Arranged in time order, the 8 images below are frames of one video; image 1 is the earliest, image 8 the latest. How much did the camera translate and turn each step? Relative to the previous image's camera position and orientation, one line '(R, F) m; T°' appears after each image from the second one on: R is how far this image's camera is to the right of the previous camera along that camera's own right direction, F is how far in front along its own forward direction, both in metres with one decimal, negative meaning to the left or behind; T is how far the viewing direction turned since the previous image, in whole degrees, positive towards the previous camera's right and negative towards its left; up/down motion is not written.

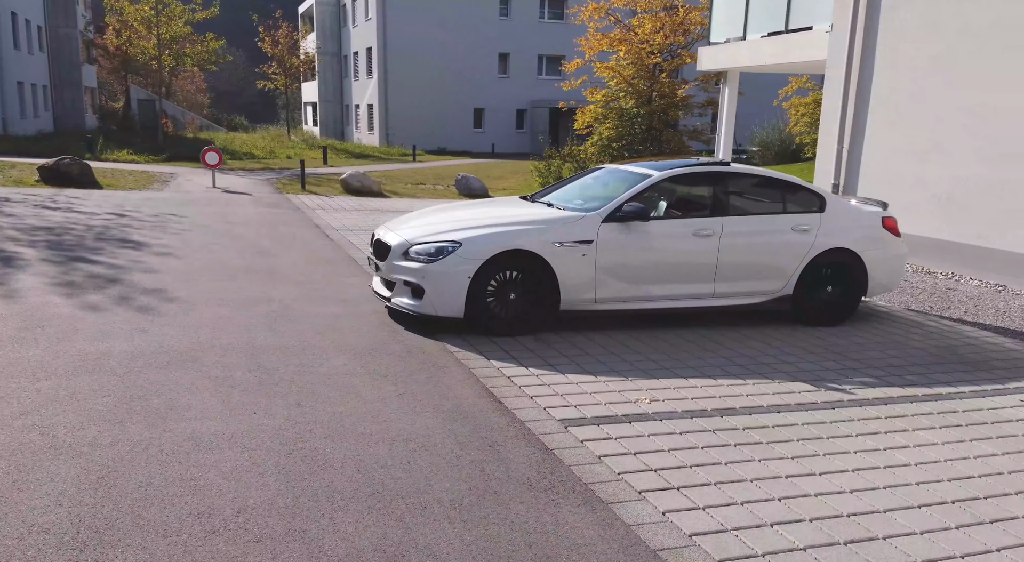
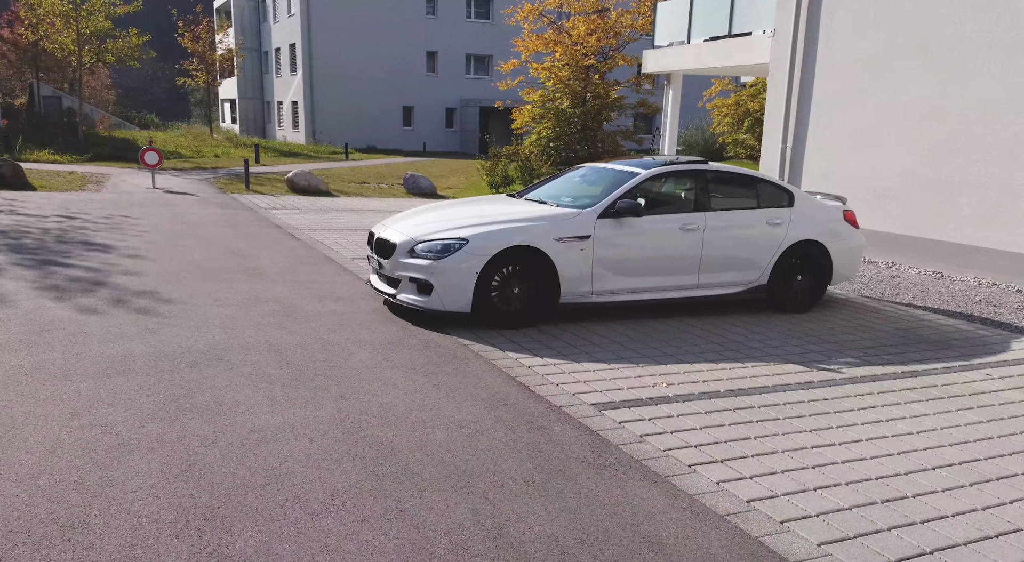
(-0.7, -0.2) m; +5°
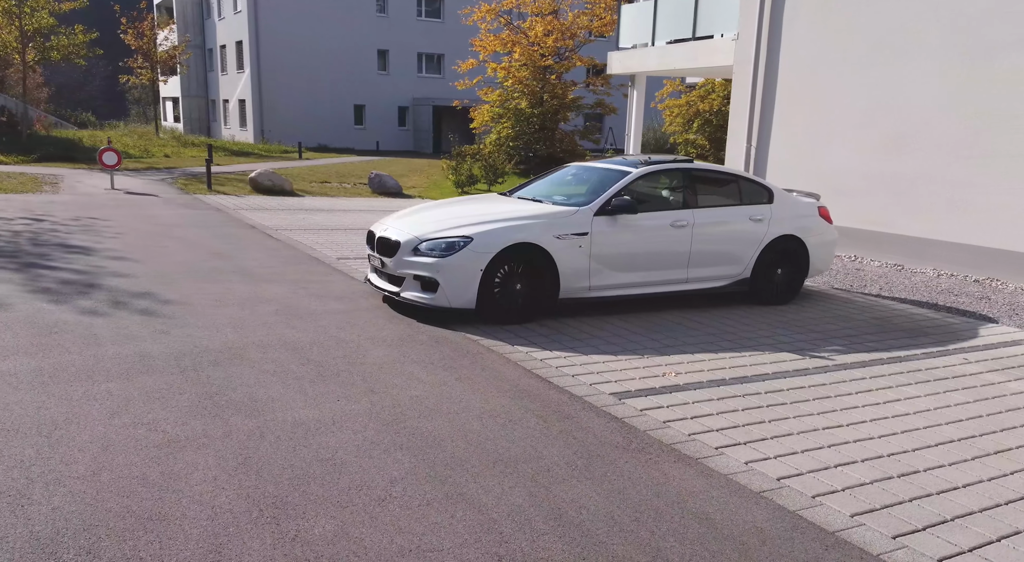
(-0.4, -0.1) m; +4°
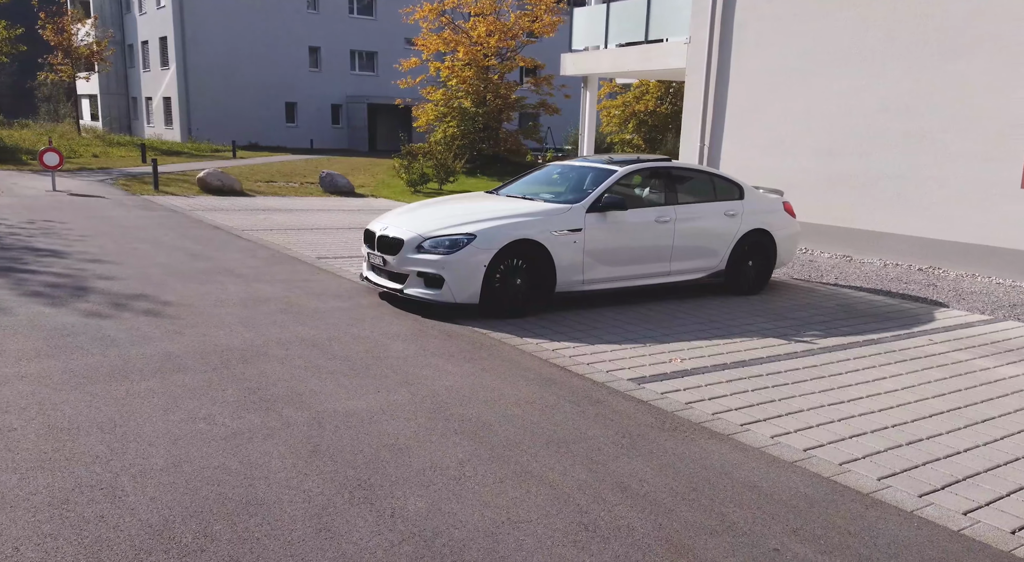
(-0.6, -0.2) m; +5°
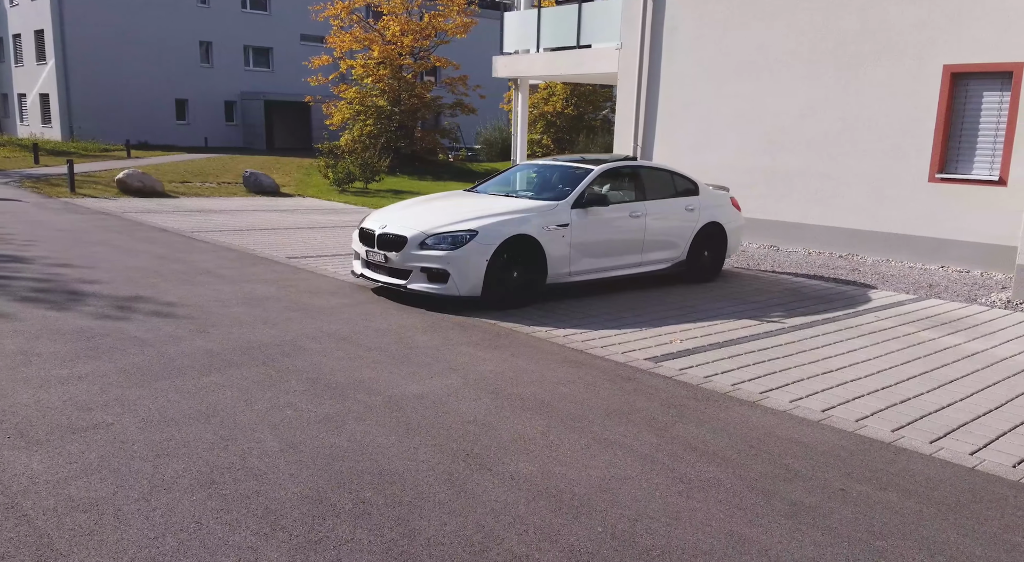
(-0.9, -0.3) m; +7°
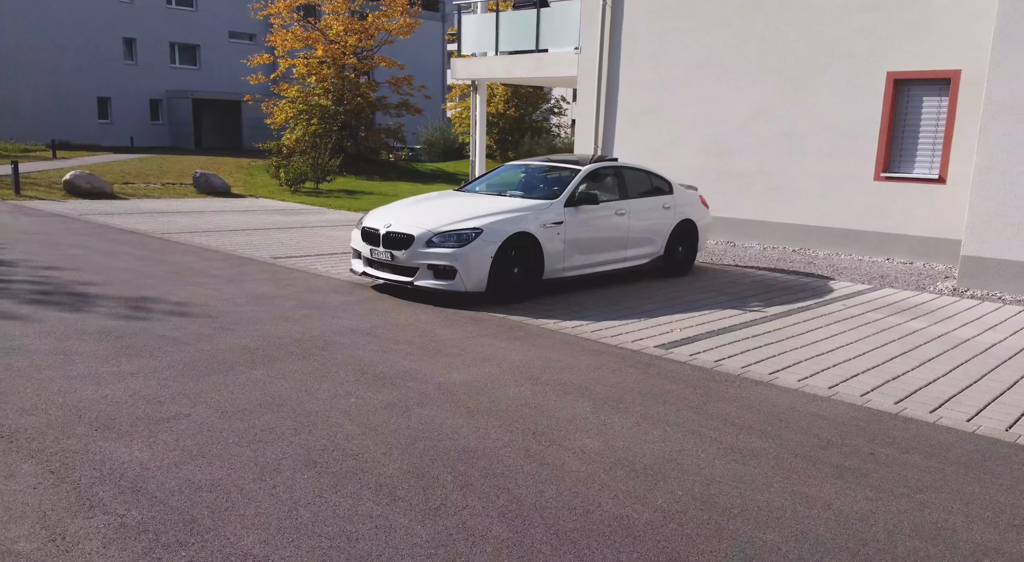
(-0.7, -0.3) m; +5°
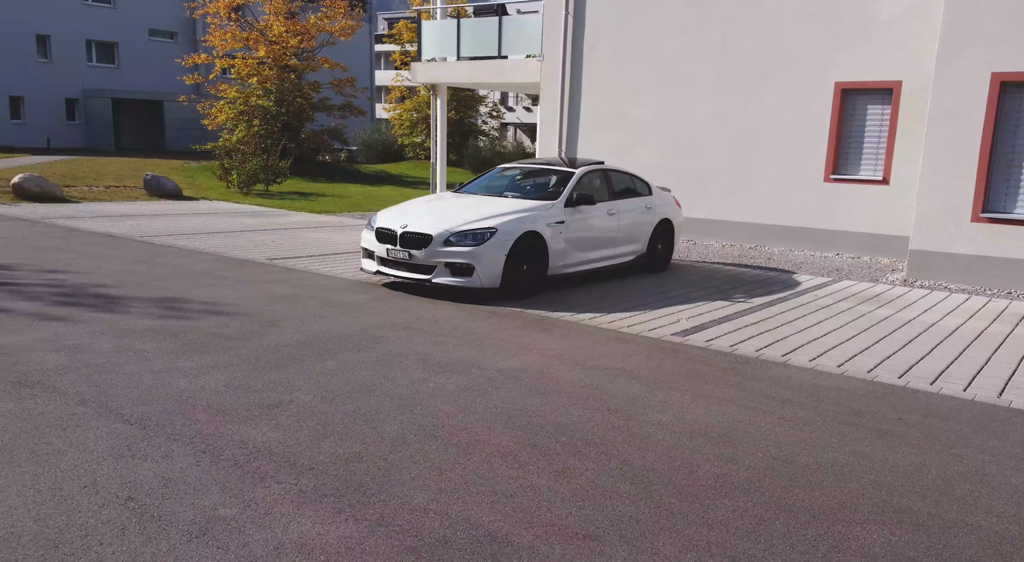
(-0.9, -0.4) m; +5°
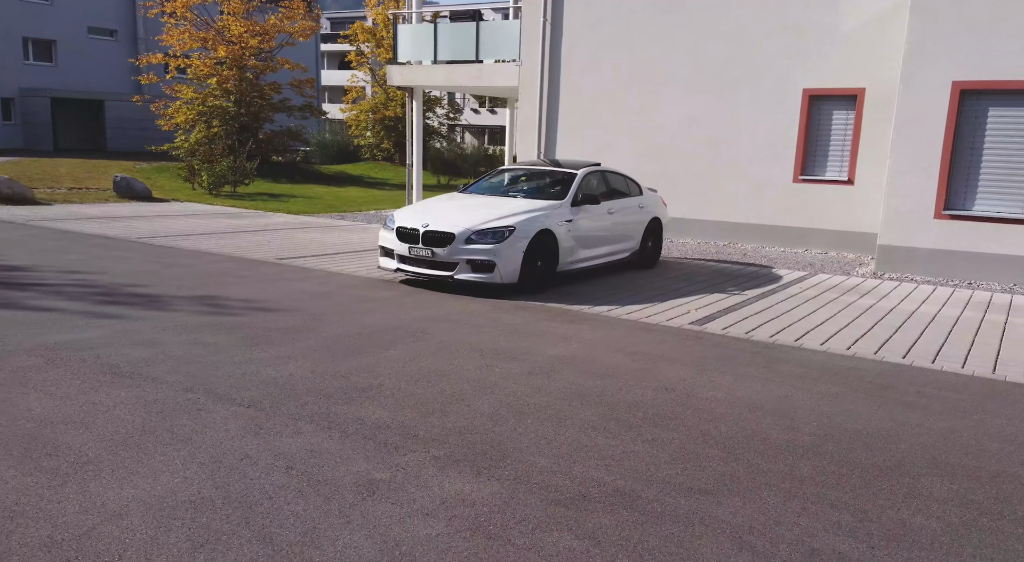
(-0.8, -0.4) m; +4°
